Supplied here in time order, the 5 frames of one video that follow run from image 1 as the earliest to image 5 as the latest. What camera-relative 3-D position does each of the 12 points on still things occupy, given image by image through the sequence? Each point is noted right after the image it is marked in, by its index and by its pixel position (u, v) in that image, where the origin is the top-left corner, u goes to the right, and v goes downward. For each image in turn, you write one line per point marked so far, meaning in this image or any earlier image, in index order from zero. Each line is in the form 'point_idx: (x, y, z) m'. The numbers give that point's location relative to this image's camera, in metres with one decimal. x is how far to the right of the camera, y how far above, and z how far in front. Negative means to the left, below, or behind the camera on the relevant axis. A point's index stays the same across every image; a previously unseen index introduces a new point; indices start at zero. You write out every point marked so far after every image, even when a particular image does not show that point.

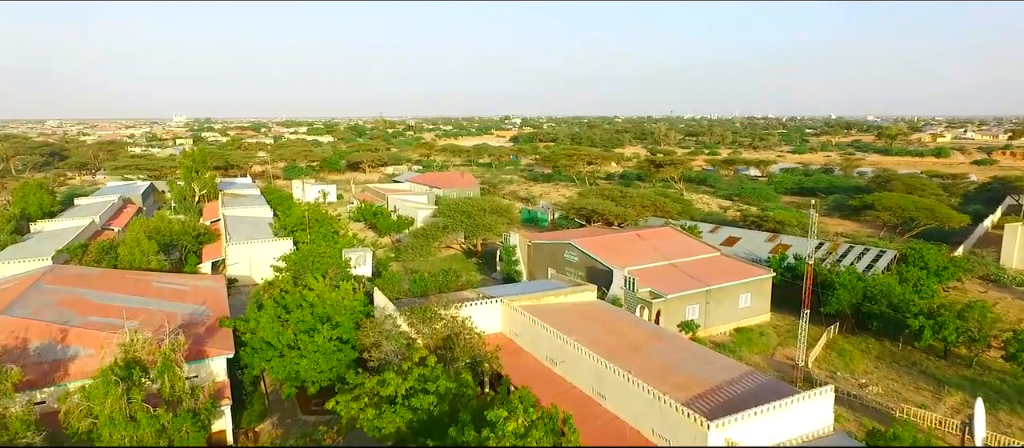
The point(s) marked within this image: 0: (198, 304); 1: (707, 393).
0: (-6.4, -1.6, +14.9) m
1: (+2.8, -2.4, +10.5) m
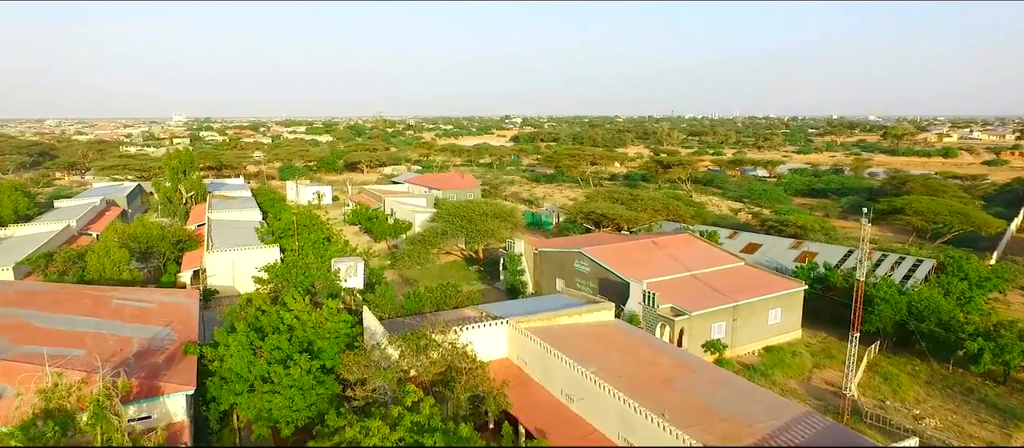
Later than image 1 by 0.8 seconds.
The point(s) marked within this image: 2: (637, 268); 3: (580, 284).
0: (-6.3, -1.8, +13.1) m
1: (+2.9, -2.6, +8.7) m
2: (+3.2, -1.2, +18.6) m
3: (+1.9, -1.6, +19.8) m
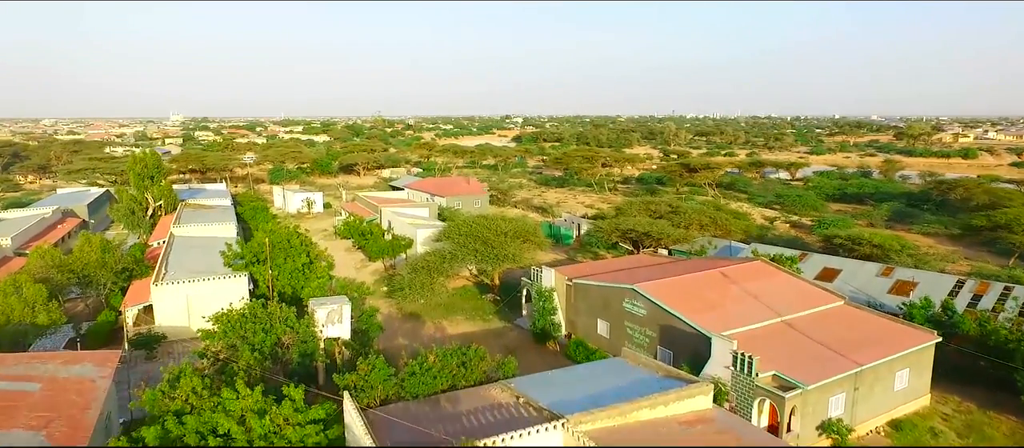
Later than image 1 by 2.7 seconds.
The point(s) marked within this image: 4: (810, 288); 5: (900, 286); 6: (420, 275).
0: (-5.6, -2.4, +8.6) m
1: (+3.6, -3.2, +4.2) m
2: (+3.8, -1.7, +14.1) m
3: (+2.5, -2.2, +15.3) m
4: (+6.5, -1.4, +16.0) m
5: (+9.8, -1.5, +18.5) m
6: (-2.5, -1.4, +19.8) m
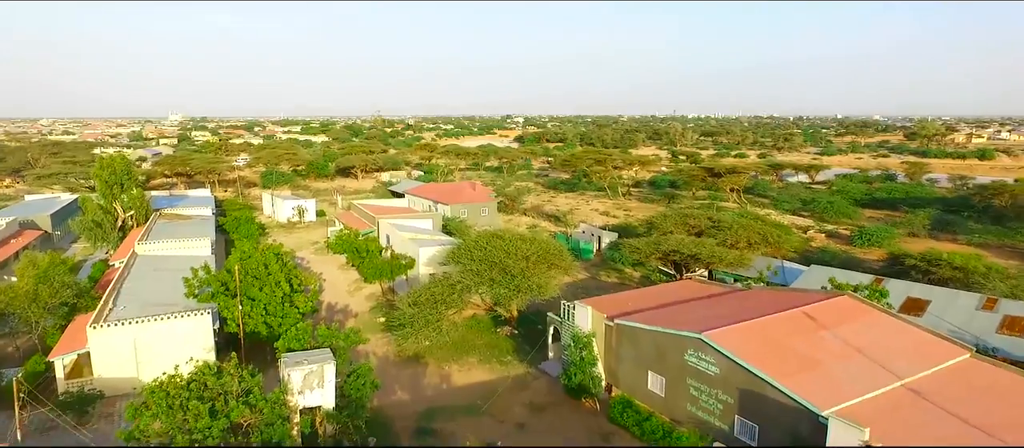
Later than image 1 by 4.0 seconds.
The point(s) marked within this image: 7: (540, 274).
0: (-5.1, -2.9, +5.1) m
1: (+4.1, -3.7, +0.8) m
2: (+4.3, -2.2, +10.6) m
3: (+3.0, -2.7, +11.9) m
4: (+7.0, -1.9, +12.6) m
5: (+10.3, -2.0, +15.1) m
6: (-2.0, -1.9, +16.4) m
7: (+0.6, -1.2, +17.4) m
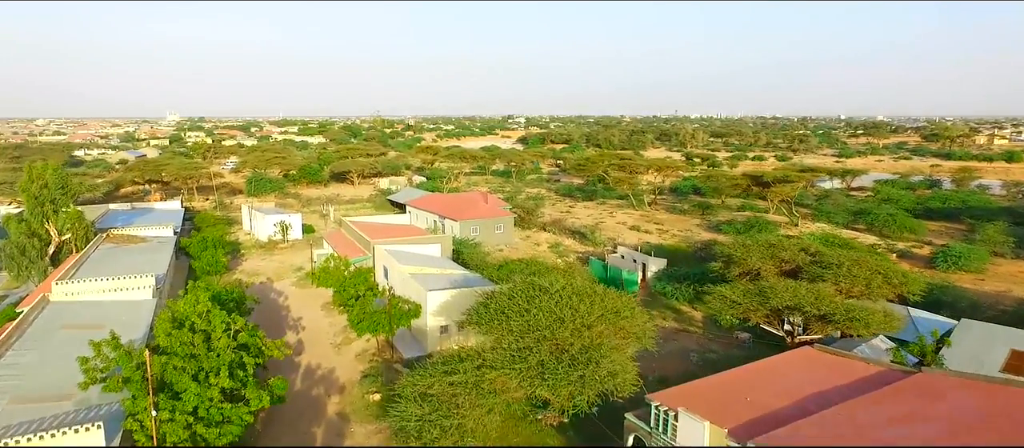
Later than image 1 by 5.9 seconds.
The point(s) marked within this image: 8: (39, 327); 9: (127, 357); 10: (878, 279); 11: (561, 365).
0: (-4.2, -3.7, -0.2) m
1: (+5.0, -4.5, -4.6) m
2: (+5.2, -3.0, +5.3) m
3: (+3.9, -3.5, +6.6) m
4: (+7.9, -2.7, +7.3) m
5: (+11.2, -2.8, +9.7) m
6: (-1.1, -2.7, +11.0) m
7: (+1.5, -1.9, +12.0) m
8: (-9.1, -2.0, +14.1) m
9: (-5.6, -2.0, +10.5) m
10: (+8.0, -1.2, +16.0) m
11: (+0.6, -2.0, +11.7) m
